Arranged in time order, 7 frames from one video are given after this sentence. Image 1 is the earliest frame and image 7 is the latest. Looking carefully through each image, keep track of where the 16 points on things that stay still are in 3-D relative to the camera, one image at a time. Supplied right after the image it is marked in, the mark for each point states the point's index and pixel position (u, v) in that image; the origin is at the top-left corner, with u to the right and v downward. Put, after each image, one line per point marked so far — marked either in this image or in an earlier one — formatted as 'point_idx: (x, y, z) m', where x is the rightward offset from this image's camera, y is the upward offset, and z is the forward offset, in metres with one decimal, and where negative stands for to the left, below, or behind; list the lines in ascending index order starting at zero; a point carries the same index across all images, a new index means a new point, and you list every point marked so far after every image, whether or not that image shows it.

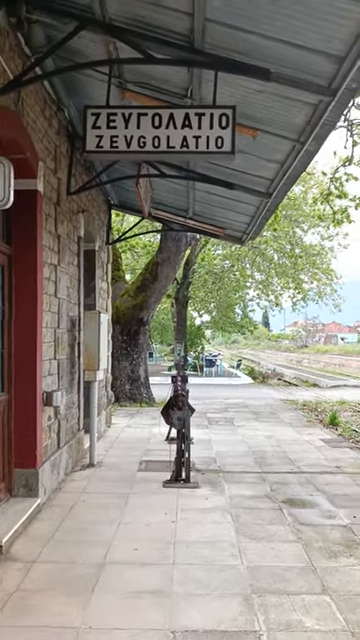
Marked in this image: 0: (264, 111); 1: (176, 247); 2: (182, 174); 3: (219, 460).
0: (+0.7, +1.8, +5.1) m
1: (-0.1, +1.7, +14.4) m
2: (0.0, +1.8, +7.4) m
3: (+0.5, -1.9, +8.2) m
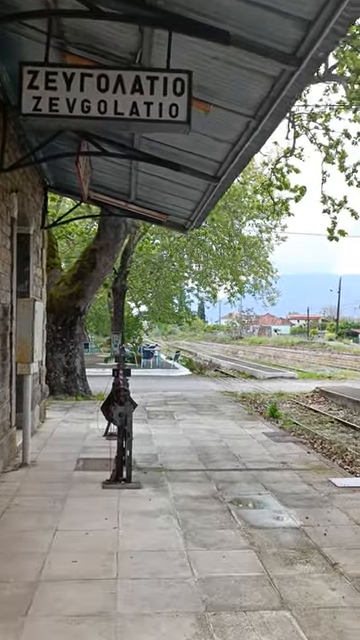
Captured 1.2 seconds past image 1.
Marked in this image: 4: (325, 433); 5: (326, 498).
0: (+0.3, +1.8, +4.7) m
1: (-1.5, +2.0, +13.9) m
2: (-0.6, +1.9, +6.9) m
3: (-0.2, -1.8, +7.8) m
4: (+2.8, -2.1, +11.4) m
5: (+1.5, -1.8, +6.0) m
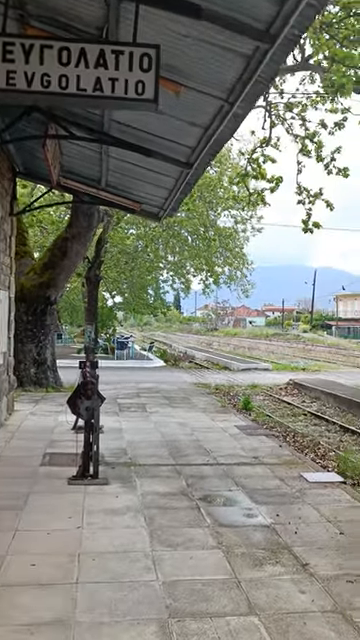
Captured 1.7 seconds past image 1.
0: (+0.1, +1.9, +4.5) m
1: (-2.1, +2.2, +13.6) m
2: (-0.9, +2.0, +6.6) m
3: (-0.6, -1.7, +7.6) m
4: (+2.2, -2.0, +11.3) m
5: (+1.2, -1.7, +5.9) m
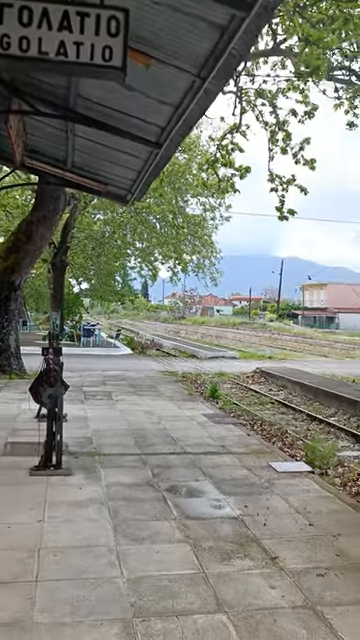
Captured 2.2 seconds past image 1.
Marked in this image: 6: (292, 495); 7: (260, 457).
0: (-0.1, +2.0, +4.2) m
1: (-2.8, +2.5, +13.2) m
2: (-1.3, +2.2, +6.3) m
3: (-1.0, -1.5, +7.4) m
4: (+1.6, -1.8, +11.3) m
5: (+0.8, -1.6, +5.7) m
6: (+1.0, -1.6, +5.4) m
7: (+0.9, -1.6, +6.8) m
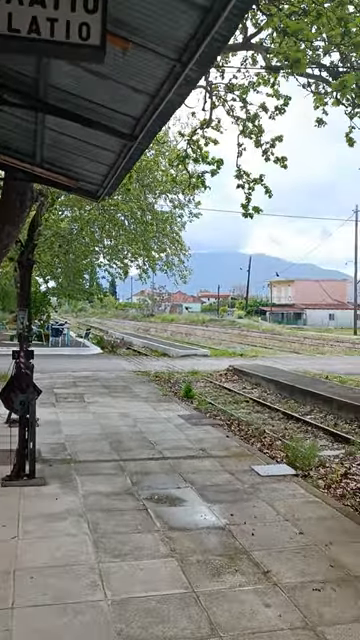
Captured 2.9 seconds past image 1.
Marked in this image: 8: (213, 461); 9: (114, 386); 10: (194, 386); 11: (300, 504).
0: (-0.3, +2.0, +4.0) m
1: (-3.4, +2.5, +12.8) m
2: (-1.5, +2.2, +6.0) m
3: (-1.3, -1.5, +7.1) m
4: (+1.1, -1.7, +11.1) m
5: (+0.7, -1.6, +5.5) m
6: (+0.8, -1.6, +5.2) m
7: (+0.7, -1.5, +6.6) m
8: (+0.4, -1.5, +6.5) m
9: (-1.4, -1.4, +12.9) m
10: (+0.4, -1.6, +14.7) m
11: (+1.0, -1.6, +5.1) m
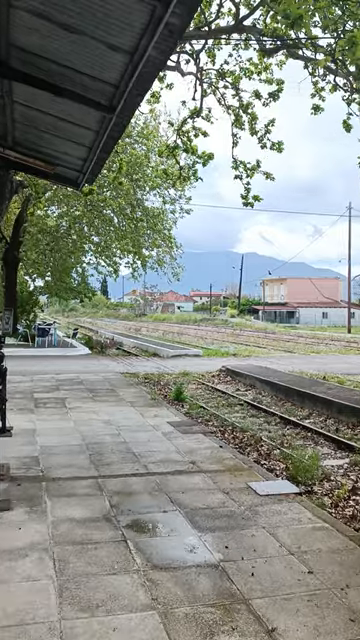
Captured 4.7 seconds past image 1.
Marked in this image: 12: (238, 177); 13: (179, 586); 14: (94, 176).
0: (-0.4, +2.0, +3.2) m
1: (-3.6, +2.5, +12.0) m
2: (-1.6, +2.2, +5.2) m
3: (-1.4, -1.5, +6.3) m
4: (+1.0, -1.7, +10.3) m
5: (+0.5, -1.5, +4.8) m
6: (+0.7, -1.5, +4.4) m
7: (+0.5, -1.5, +5.9) m
8: (+0.2, -1.5, +5.8) m
9: (-1.6, -1.4, +12.1) m
10: (+0.1, -1.6, +13.9) m
11: (+0.9, -1.5, +4.3) m
12: (+1.2, +3.0, +12.8) m
13: (0.0, -1.5, +3.5) m
14: (-1.2, +1.9, +8.0) m
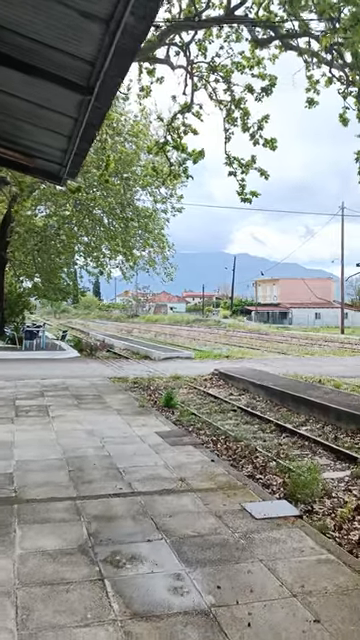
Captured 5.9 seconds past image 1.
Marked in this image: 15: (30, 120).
0: (-0.5, +2.0, +2.6) m
1: (-3.8, +2.4, +11.4) m
2: (-1.8, +2.1, +4.6) m
3: (-1.5, -1.5, +5.8) m
4: (+0.8, -1.7, +9.8) m
5: (+0.4, -1.6, +4.2) m
6: (+0.6, -1.6, +3.9) m
7: (+0.4, -1.5, +5.3) m
8: (+0.1, -1.5, +5.2) m
9: (-1.8, -1.4, +11.6) m
10: (-0.1, -1.6, +13.4) m
11: (+0.8, -1.6, +3.8) m
12: (+1.0, +3.0, +12.2) m
13: (-0.1, -1.6, +2.9) m
14: (-1.3, +1.9, +7.5) m
15: (-1.6, +2.1, +6.3) m
